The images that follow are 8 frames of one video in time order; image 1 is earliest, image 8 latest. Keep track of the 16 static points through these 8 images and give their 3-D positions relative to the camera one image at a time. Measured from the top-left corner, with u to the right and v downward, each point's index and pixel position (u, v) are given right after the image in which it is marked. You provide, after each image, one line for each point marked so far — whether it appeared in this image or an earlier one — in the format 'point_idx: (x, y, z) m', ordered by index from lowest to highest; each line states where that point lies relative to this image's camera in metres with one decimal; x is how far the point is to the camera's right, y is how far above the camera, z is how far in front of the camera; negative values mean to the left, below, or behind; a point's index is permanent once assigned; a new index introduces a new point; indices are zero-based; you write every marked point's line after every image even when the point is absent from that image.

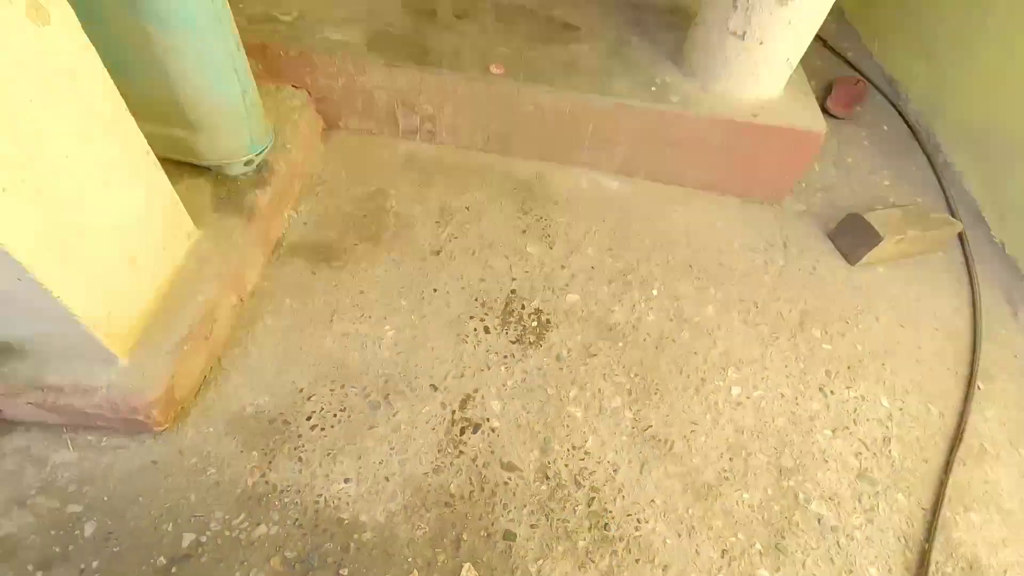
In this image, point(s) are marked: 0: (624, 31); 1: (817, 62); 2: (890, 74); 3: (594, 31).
0: (+0.3, +0.7, +1.5) m
1: (+1.2, +0.8, +2.0) m
2: (+1.4, +0.8, +1.9) m
3: (+0.2, +0.7, +1.5) m
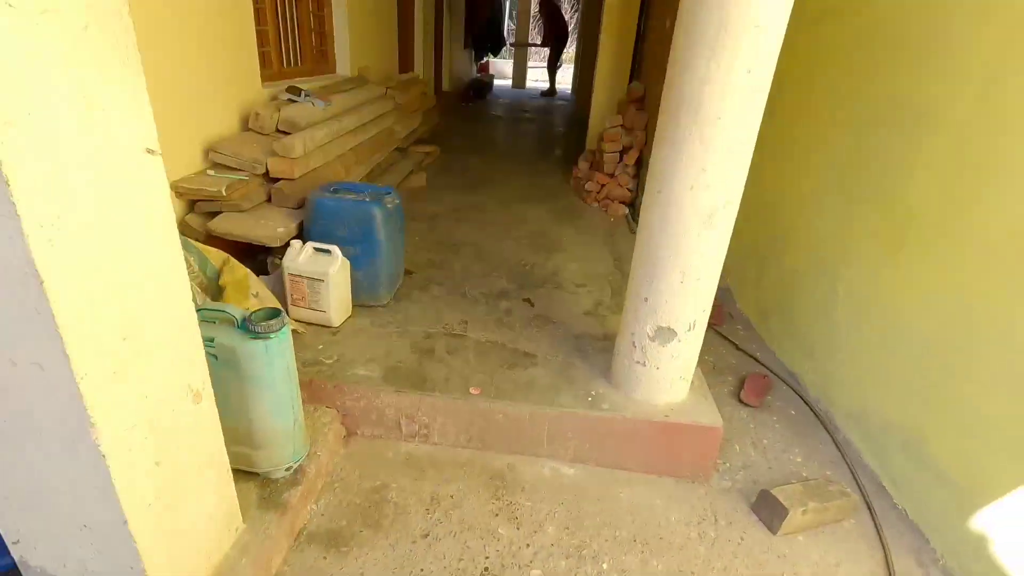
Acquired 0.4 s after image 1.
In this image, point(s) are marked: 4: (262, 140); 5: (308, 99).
0: (+0.2, -0.3, +2.1) m
1: (+1.1, -0.4, +2.6) m
2: (+1.3, -0.4, +2.5) m
3: (+0.1, -0.3, +2.0) m
4: (-1.2, +0.7, +2.4) m
5: (-1.1, +1.0, +2.8) m
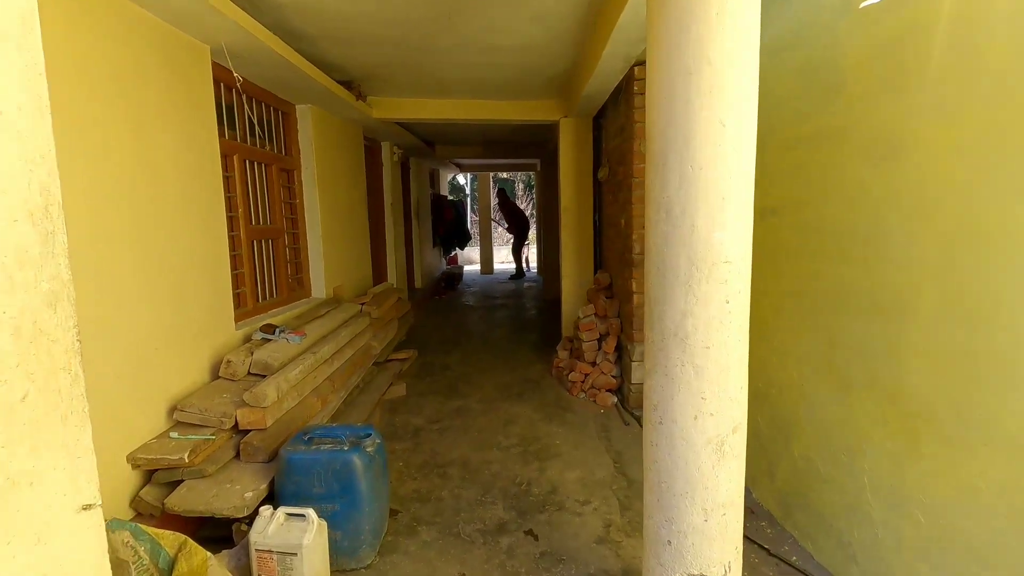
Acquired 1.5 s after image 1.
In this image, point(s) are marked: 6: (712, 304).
0: (+0.3, -1.1, +1.8) m
1: (+1.1, -1.2, +2.3) m
2: (+1.3, -1.2, +2.2) m
3: (+0.2, -1.1, +1.7) m
4: (-1.2, -0.4, +2.3) m
5: (-1.2, -0.2, +2.8) m
6: (+0.5, 0.0, +1.4) m
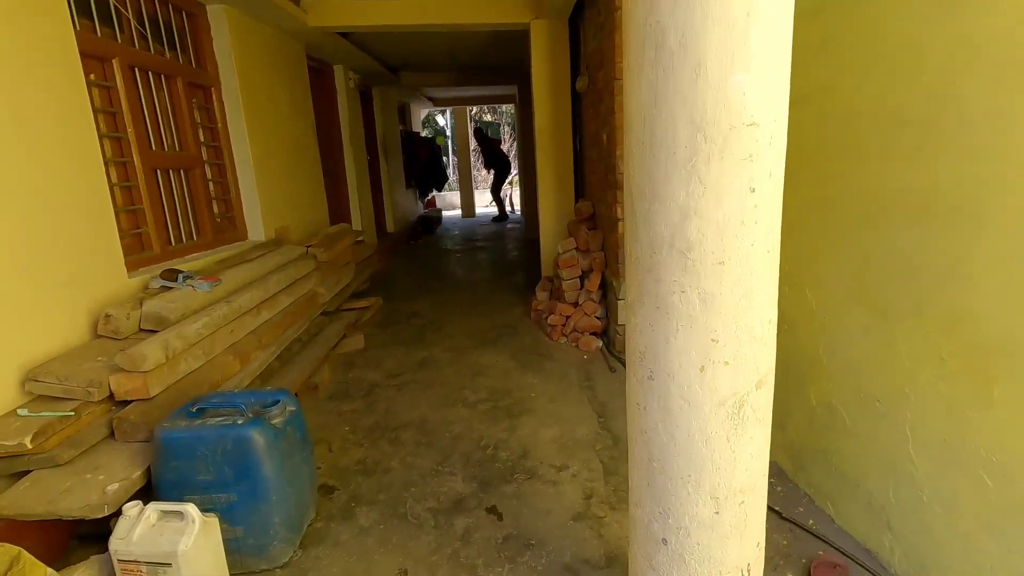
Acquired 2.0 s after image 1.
0: (+0.1, -0.8, +1.4) m
1: (+1.0, -0.9, +1.9) m
2: (+1.2, -0.9, +1.8) m
3: (0.0, -0.9, +1.3) m
4: (-1.4, -0.2, +1.8) m
5: (-1.4, 0.0, +2.3) m
6: (+0.4, +0.2, +0.9) m
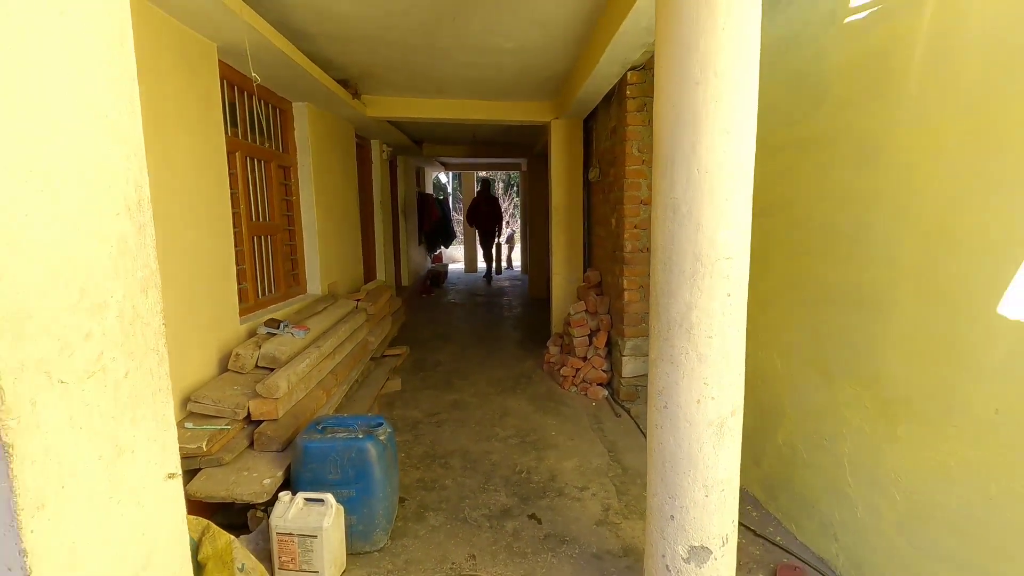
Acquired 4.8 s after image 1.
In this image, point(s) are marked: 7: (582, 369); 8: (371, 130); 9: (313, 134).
0: (+0.3, -1.1, +1.9) m
1: (+1.1, -1.2, +2.4) m
2: (+1.4, -1.2, +2.4) m
3: (+0.2, -1.1, +1.9) m
4: (-1.2, -0.4, +2.4) m
5: (-1.2, -0.2, +2.9) m
6: (+0.6, 0.0, +1.5) m
7: (+0.5, -0.6, +4.0) m
8: (-1.4, +1.6, +5.4) m
9: (-1.5, +1.1, +3.9) m
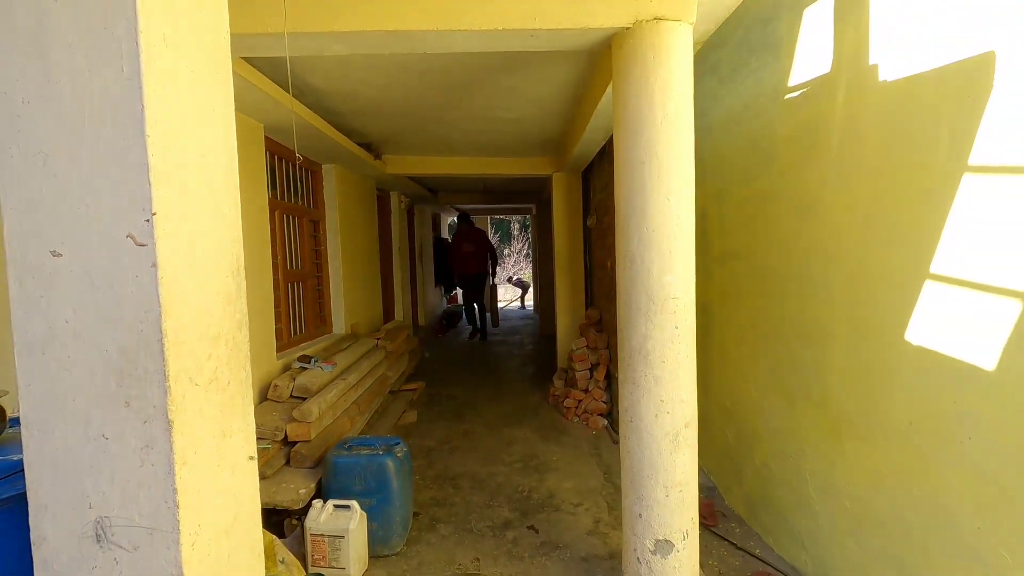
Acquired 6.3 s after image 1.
0: (+0.3, -1.2, +2.2) m
1: (+1.1, -1.4, +2.7) m
2: (+1.4, -1.3, +2.6) m
3: (+0.2, -1.2, +2.1) m
4: (-1.2, -0.6, +2.8) m
5: (-1.2, -0.5, +3.3) m
6: (+0.5, -0.1, +1.9) m
7: (+0.6, -0.9, +4.3) m
8: (-1.4, +1.2, +5.9) m
9: (-1.4, +0.8, +4.4) m
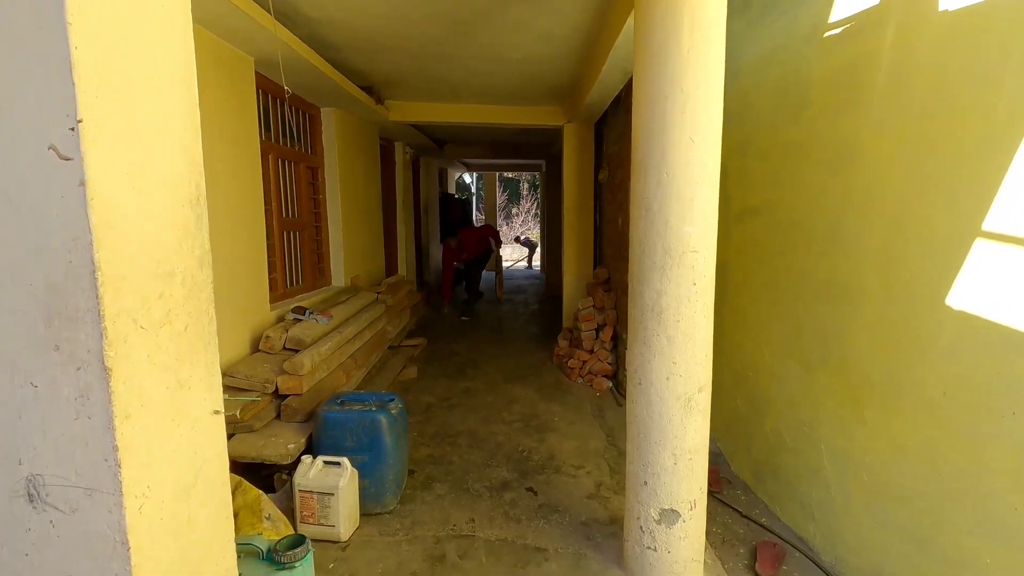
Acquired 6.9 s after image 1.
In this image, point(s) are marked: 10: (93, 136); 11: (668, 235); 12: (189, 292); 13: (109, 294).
0: (+0.3, -1.0, +2.1) m
1: (+1.1, -1.2, +2.6) m
2: (+1.4, -1.2, +2.5) m
3: (+0.2, -1.0, +2.1) m
4: (-1.2, -0.4, +2.7) m
5: (-1.2, -0.2, +3.1) m
6: (+0.5, 0.0, +1.7) m
7: (+0.6, -0.6, +4.2) m
8: (-1.3, +1.7, +5.7) m
9: (-1.4, +1.2, +4.2) m
10: (-0.7, +0.2, +0.8) m
11: (+0.5, +0.2, +1.7) m
12: (-0.6, 0.0, +1.0) m
13: (-0.6, 0.0, +0.9) m
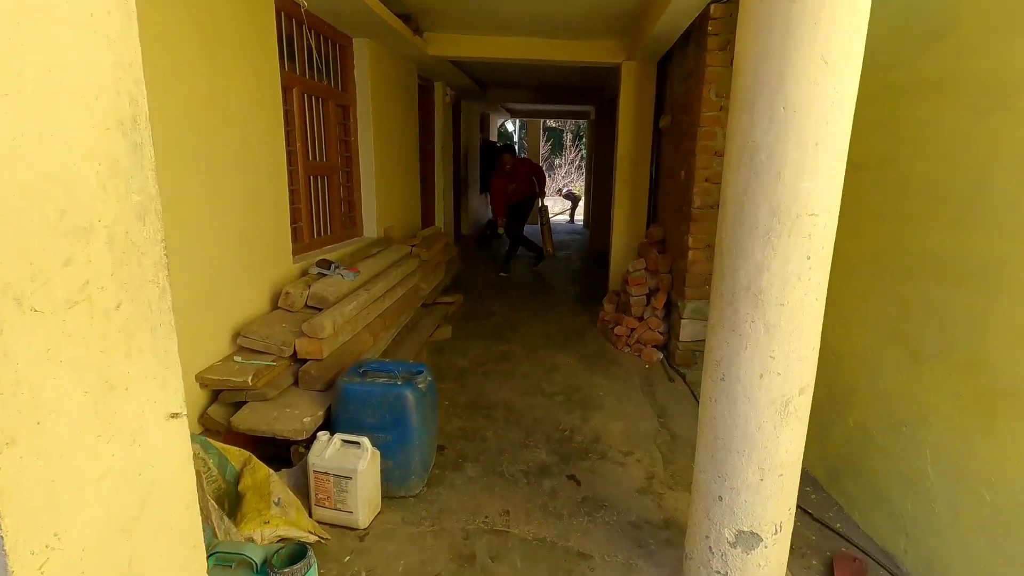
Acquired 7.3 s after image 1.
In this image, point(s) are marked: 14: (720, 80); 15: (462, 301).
0: (+0.4, -0.9, +1.8) m
1: (+1.3, -1.1, +2.2) m
2: (+1.5, -1.0, +2.2) m
3: (+0.3, -0.9, +1.8) m
4: (-1.0, -0.1, +2.4) m
5: (-0.9, +0.1, +2.9) m
6: (+0.7, +0.1, +1.3) m
7: (+0.9, -0.3, +3.8) m
8: (-0.8, +2.1, +5.2) m
9: (-1.0, +1.5, +3.8) m
10: (-0.6, +0.3, +0.5) m
11: (+0.6, +0.2, +1.3) m
12: (-0.5, 0.0, +0.7) m
13: (-0.6, 0.0, +0.5) m
14: (+1.2, +1.2, +3.1) m
15: (-0.4, -0.1, +4.8) m
